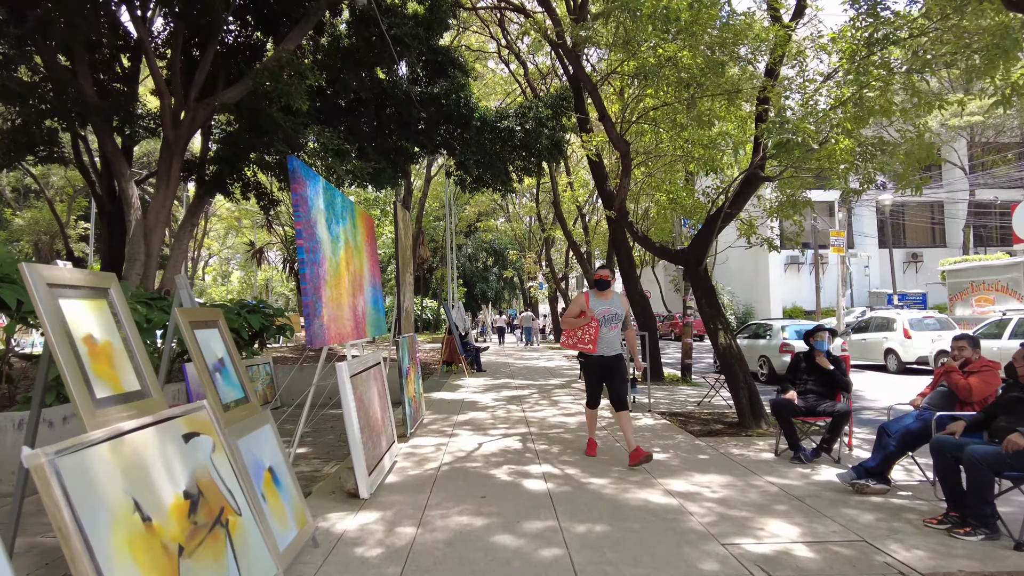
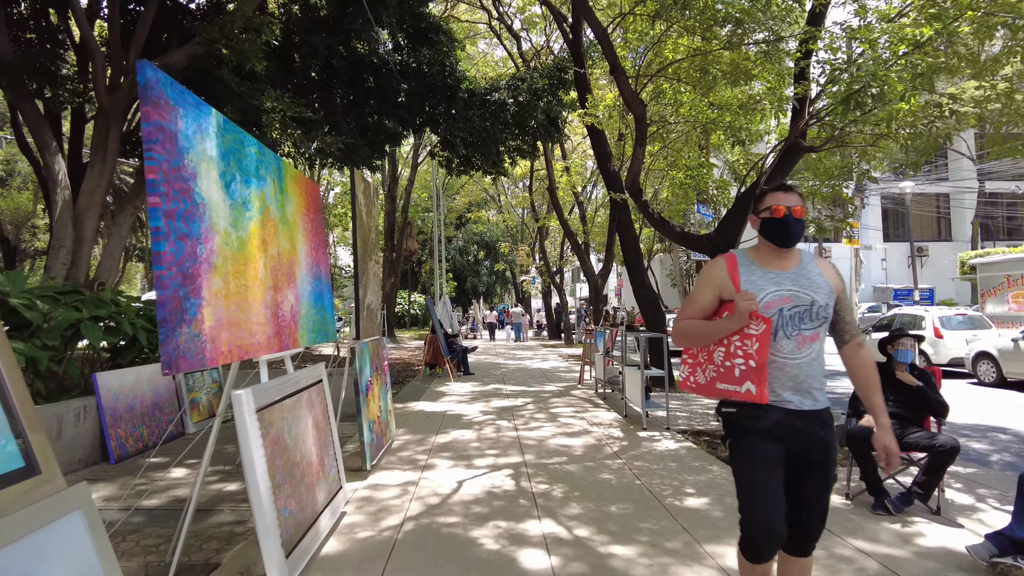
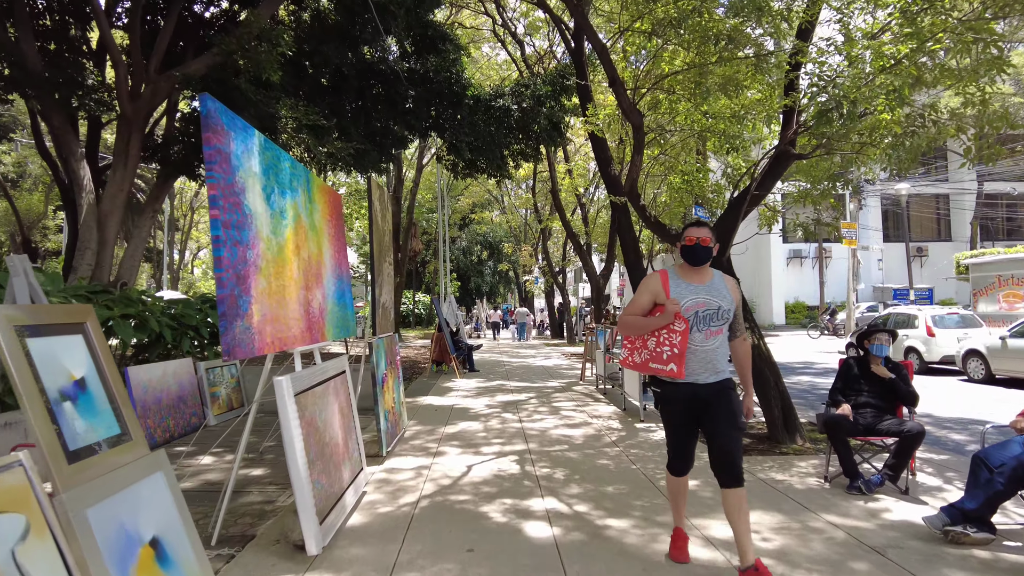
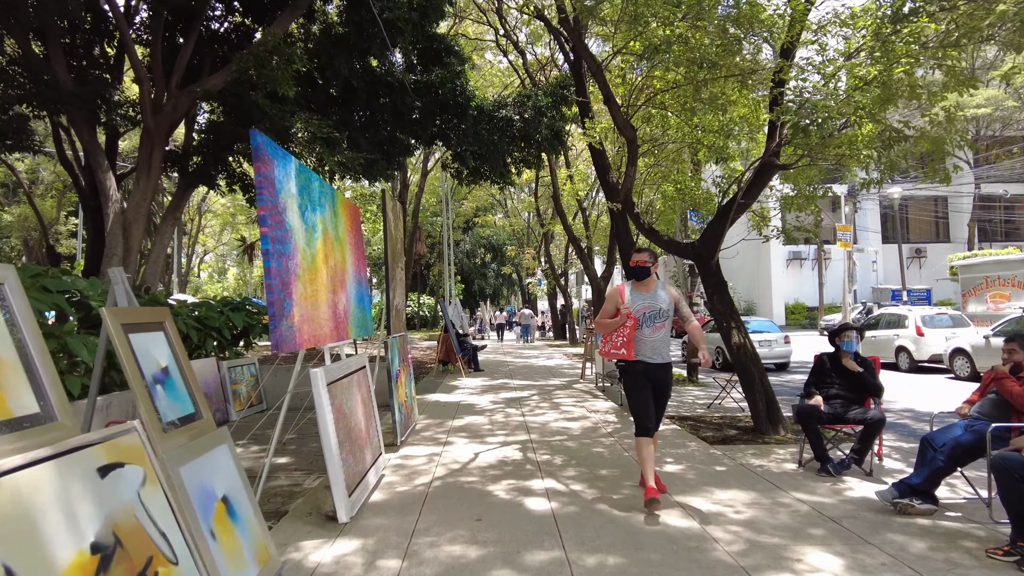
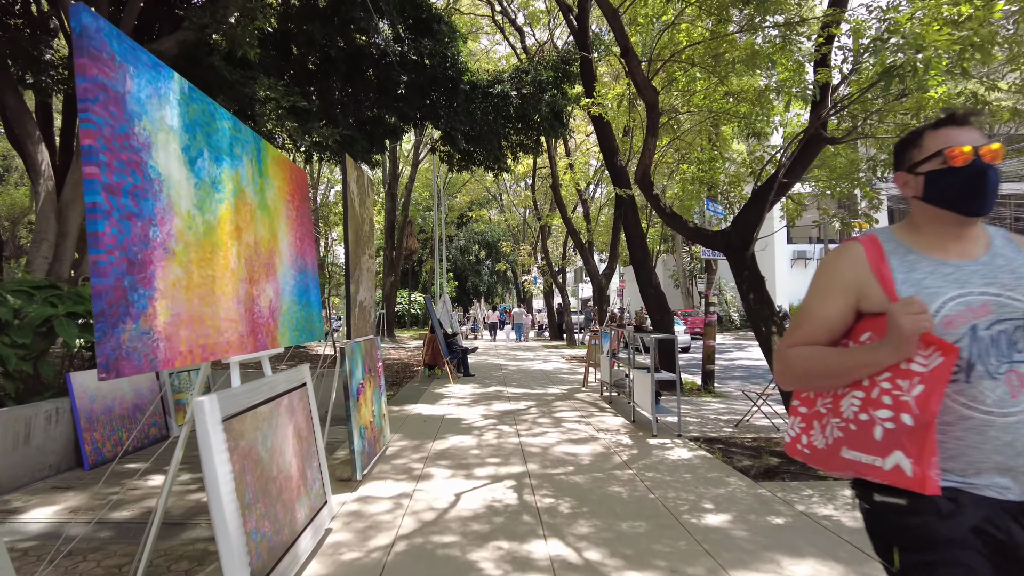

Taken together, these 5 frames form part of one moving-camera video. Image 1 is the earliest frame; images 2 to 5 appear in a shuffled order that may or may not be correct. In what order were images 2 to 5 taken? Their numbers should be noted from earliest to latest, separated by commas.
4, 3, 2, 5
